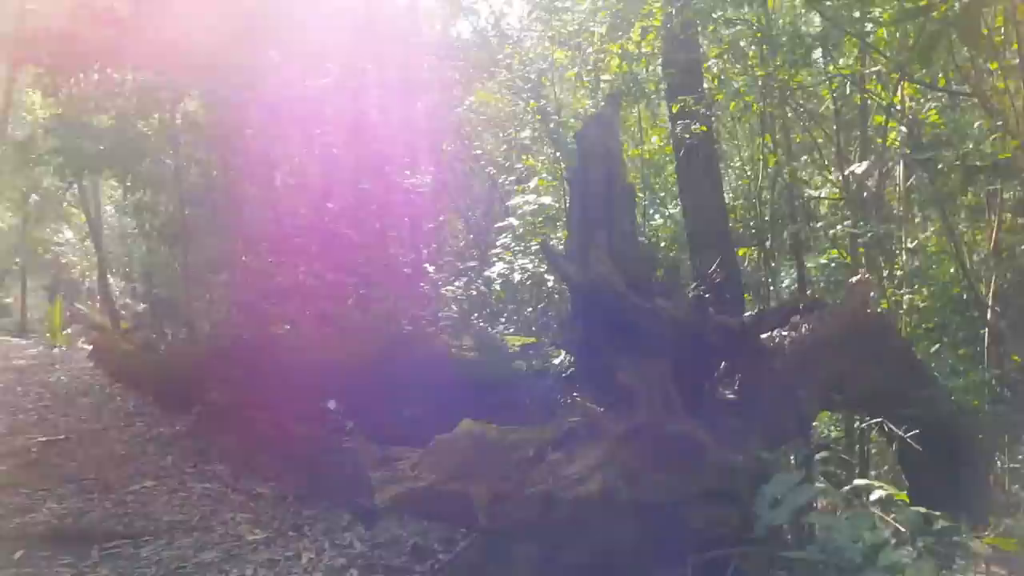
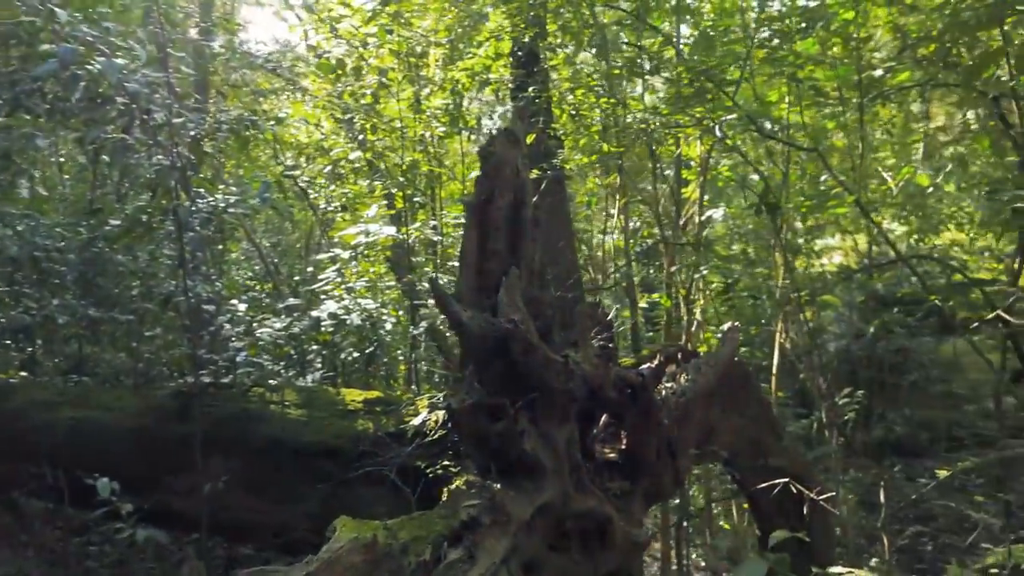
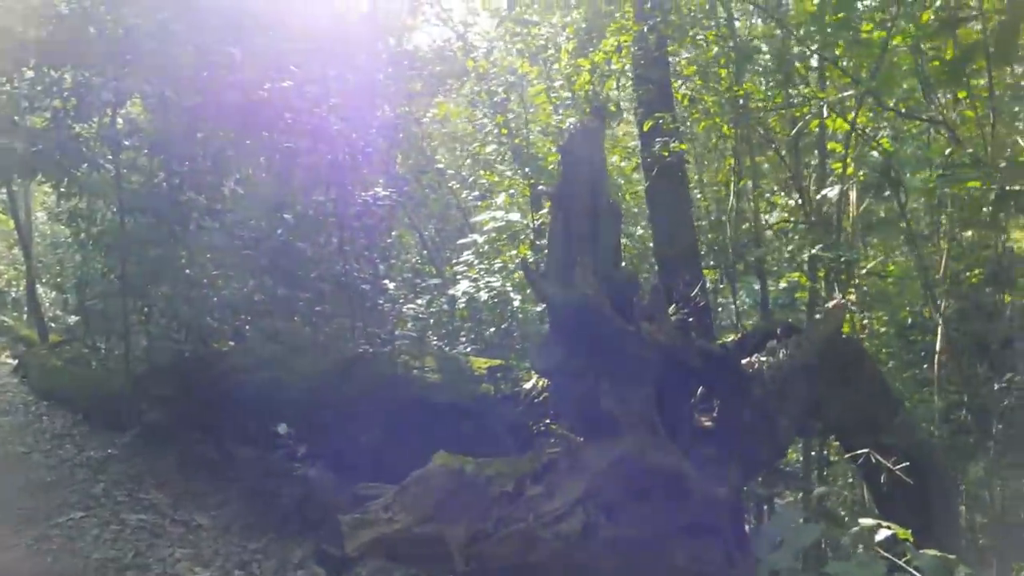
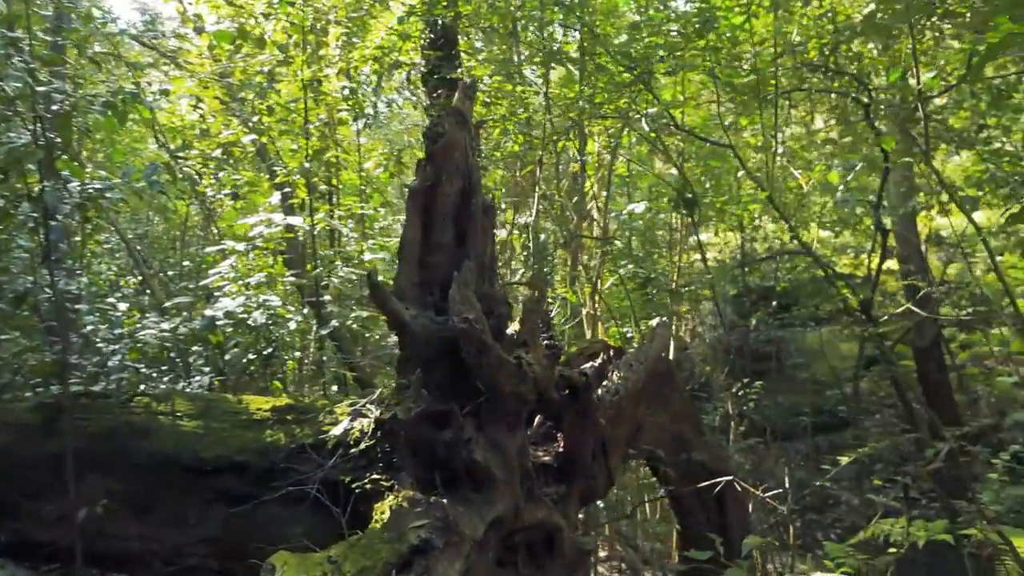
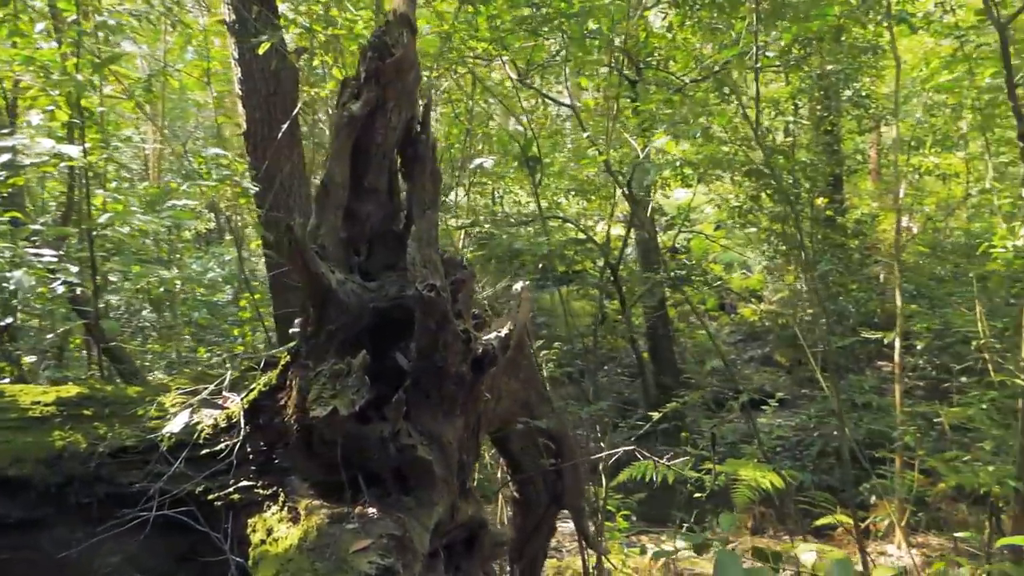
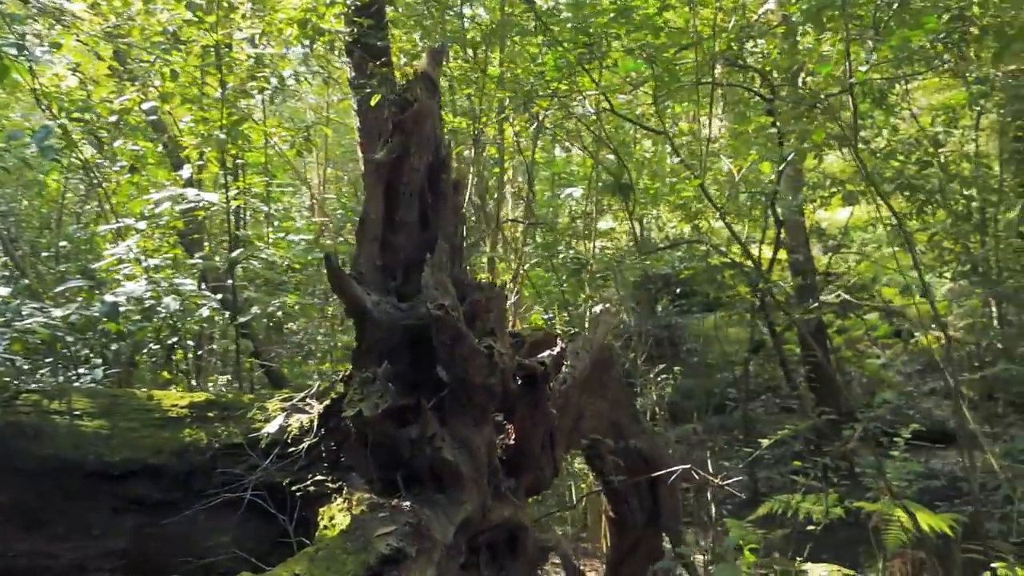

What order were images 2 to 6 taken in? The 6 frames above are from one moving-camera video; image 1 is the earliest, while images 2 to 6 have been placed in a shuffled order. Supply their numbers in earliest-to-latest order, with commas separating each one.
3, 2, 4, 6, 5
